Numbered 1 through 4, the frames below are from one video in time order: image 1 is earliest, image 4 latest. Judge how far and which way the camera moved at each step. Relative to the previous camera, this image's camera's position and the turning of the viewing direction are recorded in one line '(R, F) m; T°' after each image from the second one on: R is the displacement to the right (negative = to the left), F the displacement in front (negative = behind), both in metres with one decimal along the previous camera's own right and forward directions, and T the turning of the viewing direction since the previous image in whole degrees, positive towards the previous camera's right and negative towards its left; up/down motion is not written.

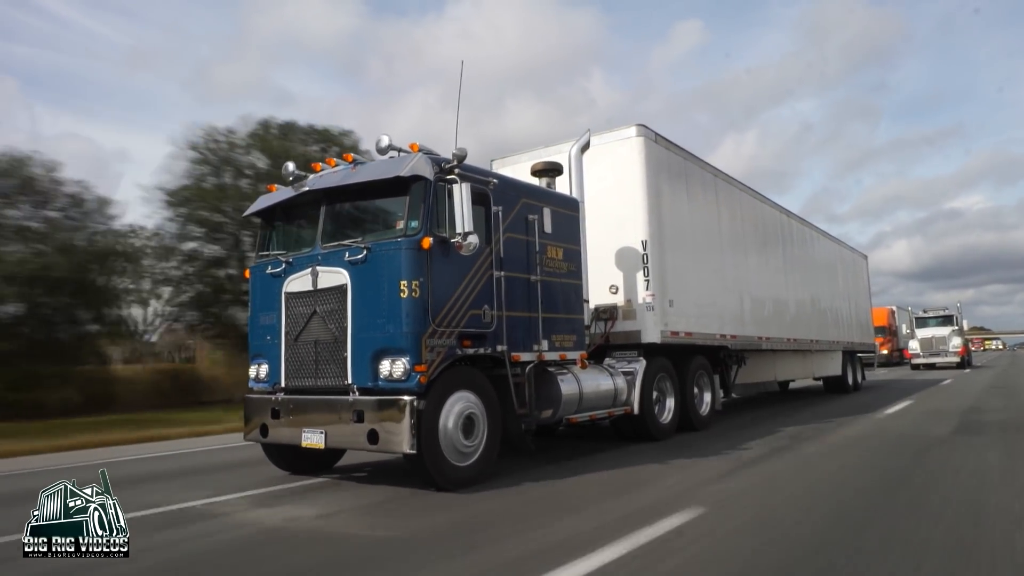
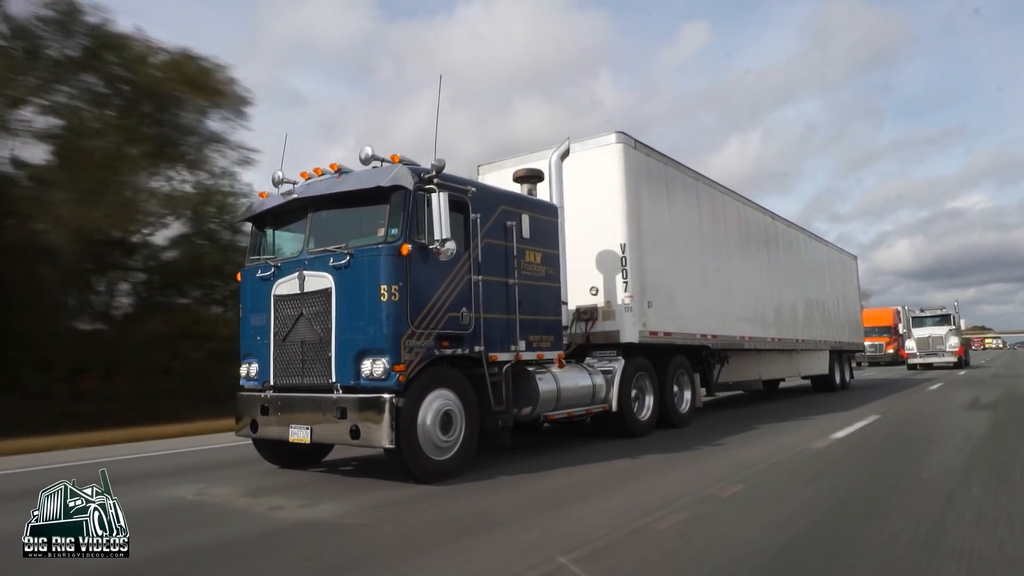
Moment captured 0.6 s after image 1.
(+0.2, -0.4) m; 0°
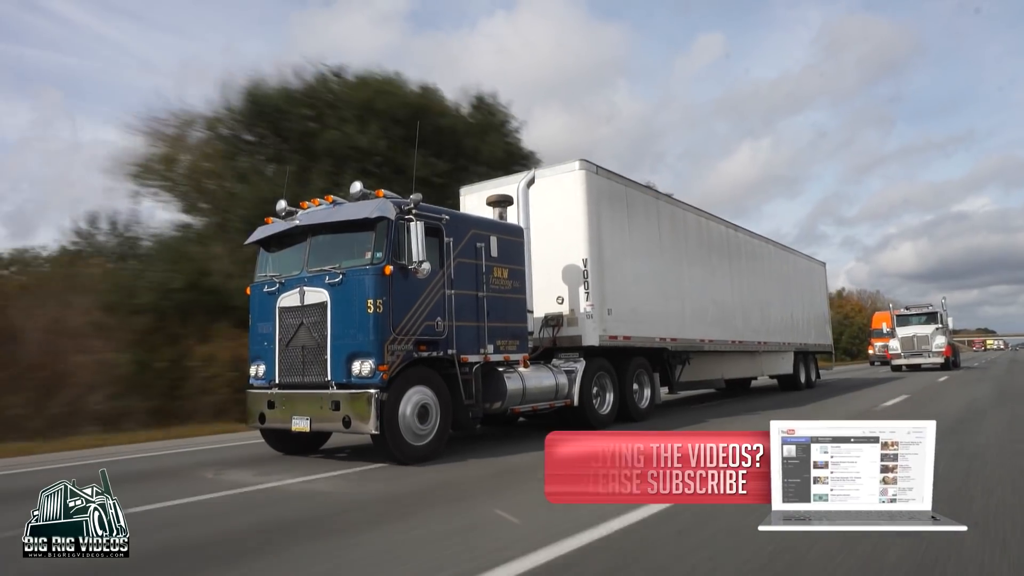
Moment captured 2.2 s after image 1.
(+0.4, -1.4) m; 0°
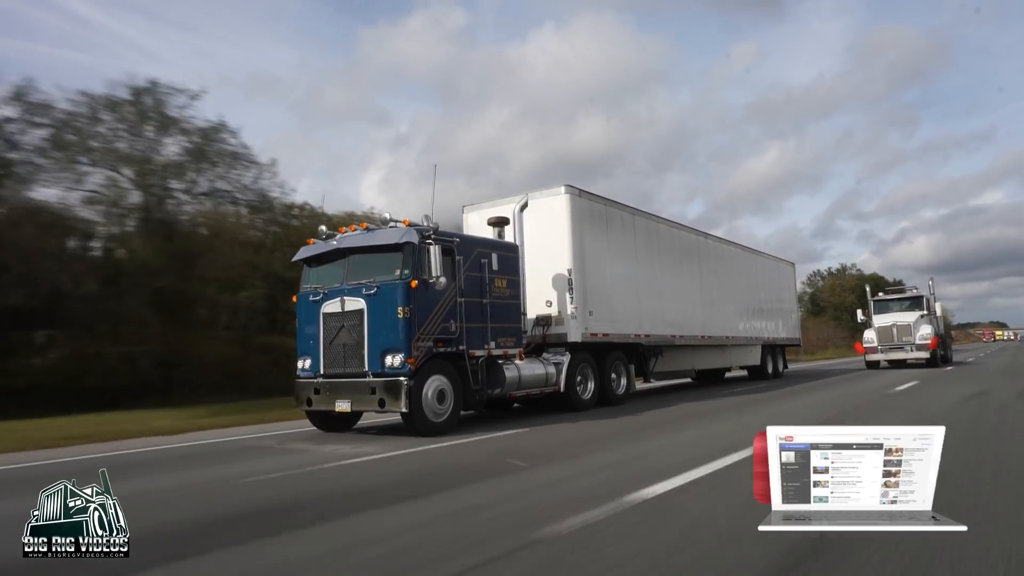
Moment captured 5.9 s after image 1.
(-0.1, -2.3) m; +1°
